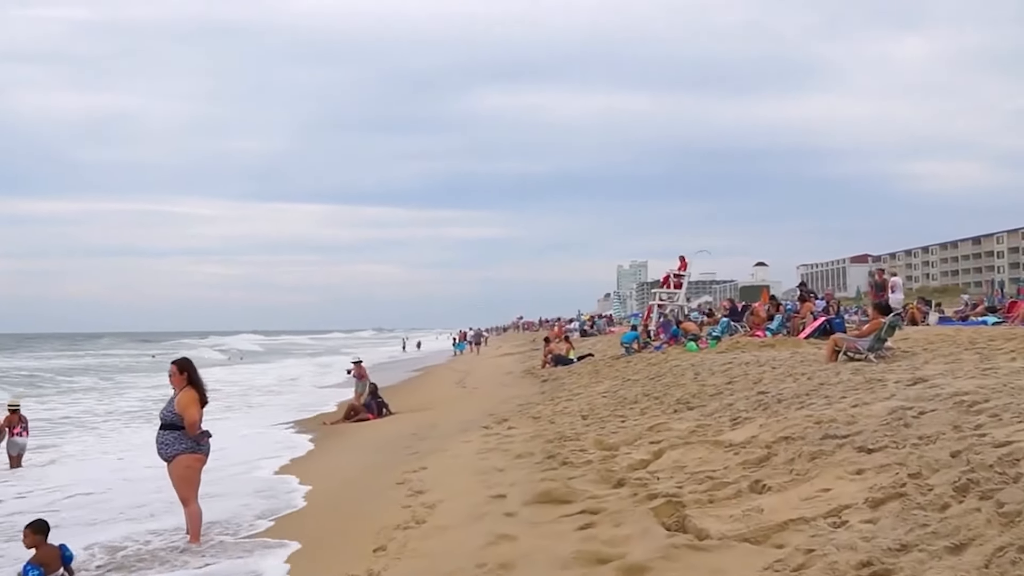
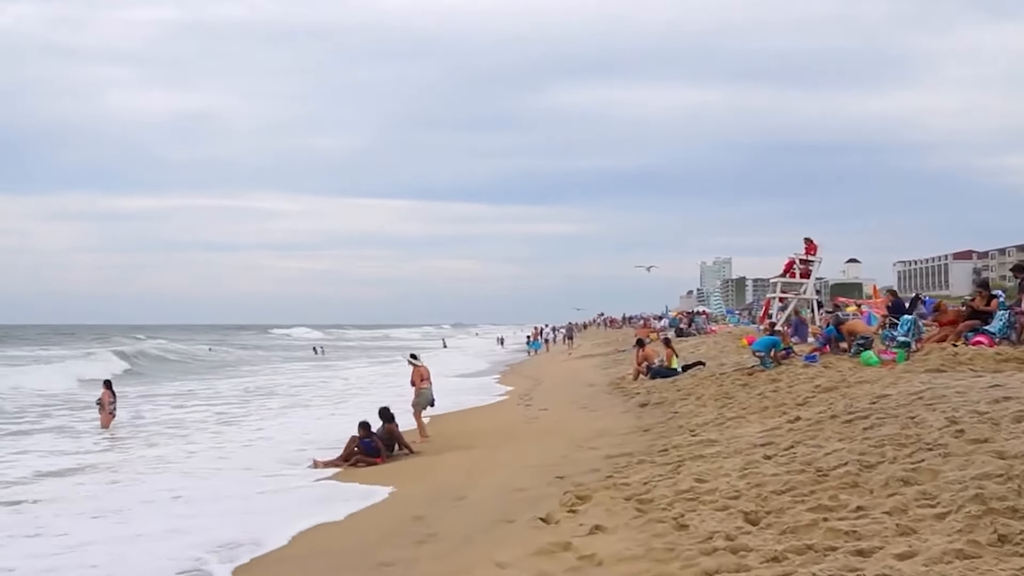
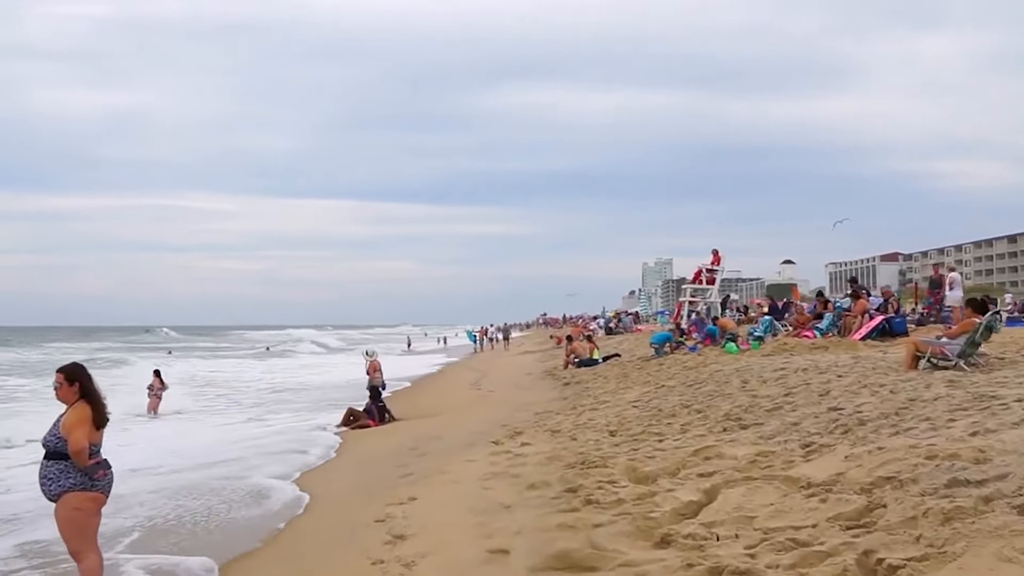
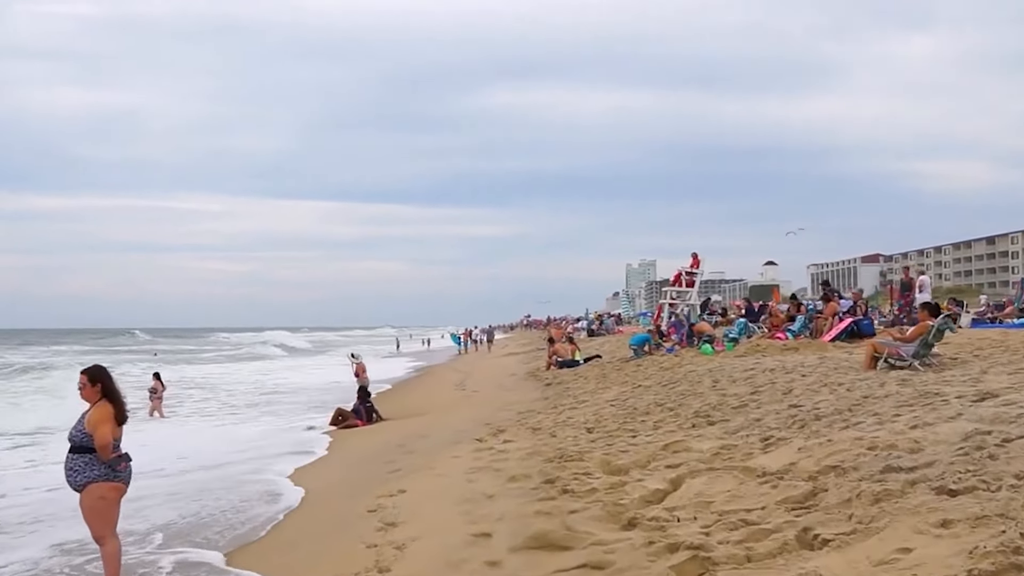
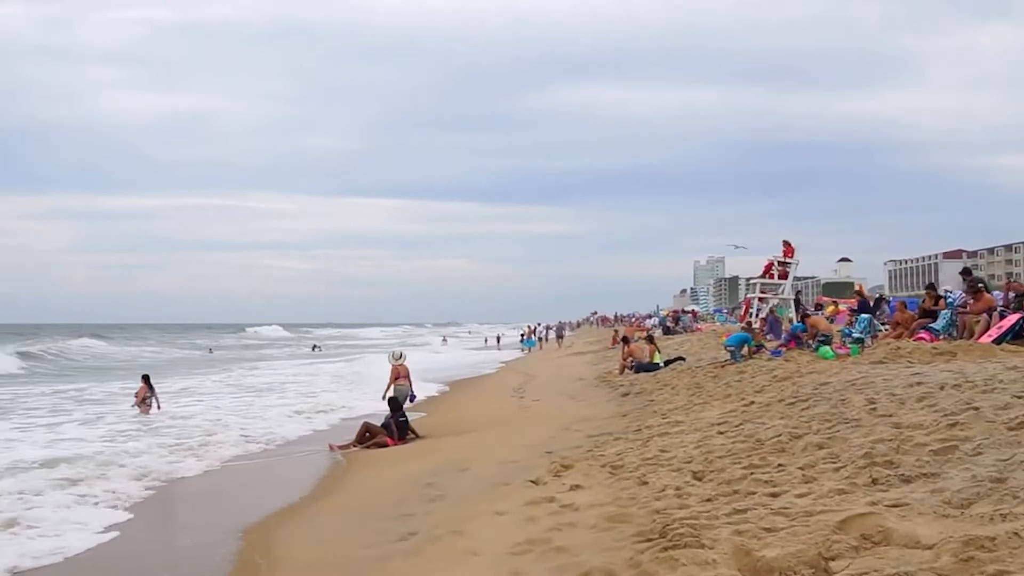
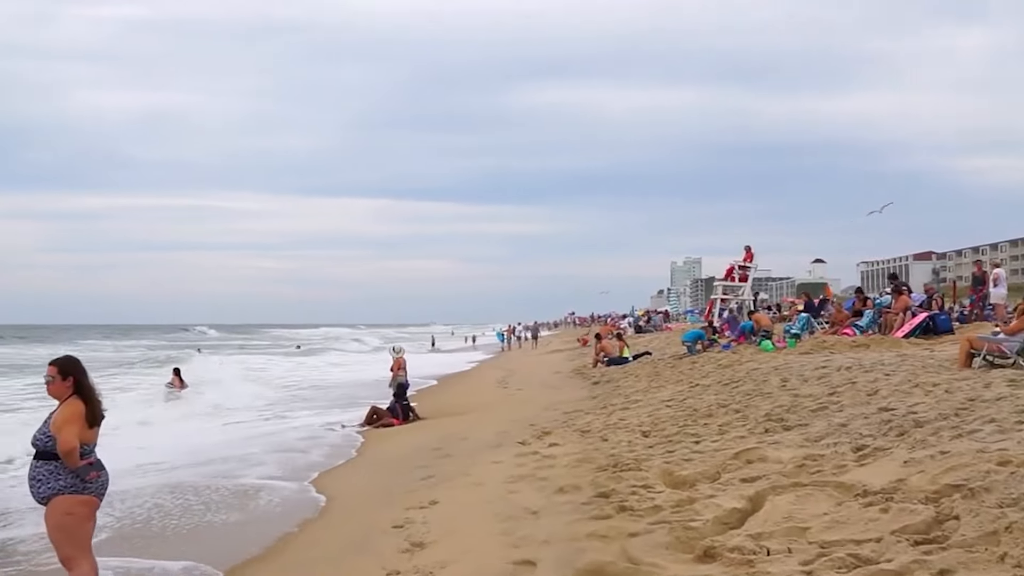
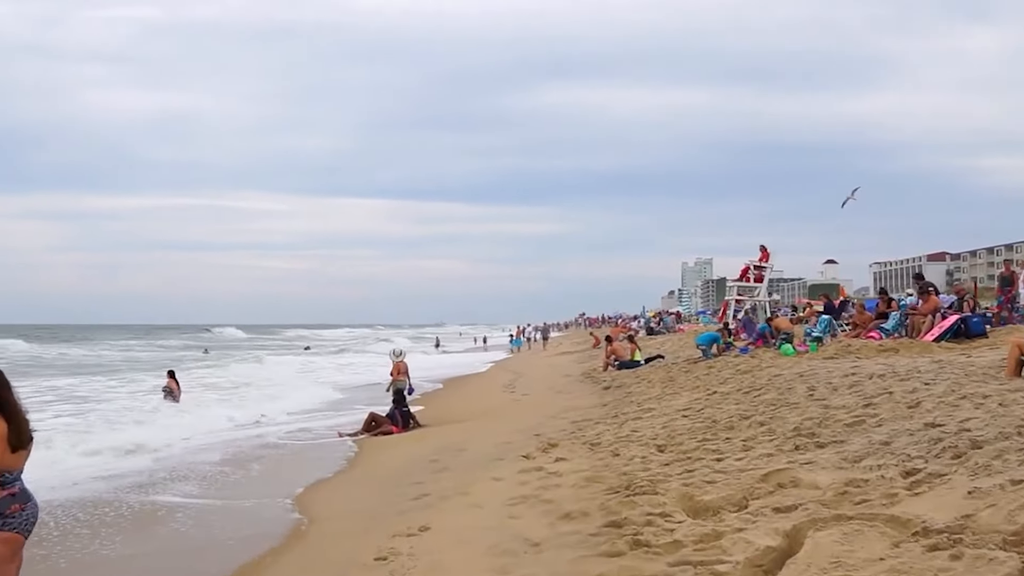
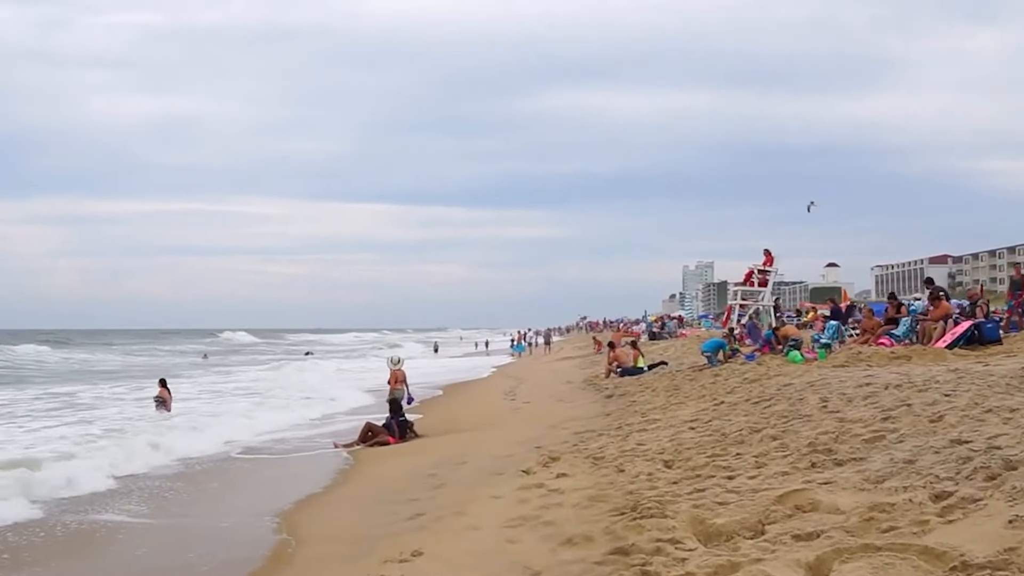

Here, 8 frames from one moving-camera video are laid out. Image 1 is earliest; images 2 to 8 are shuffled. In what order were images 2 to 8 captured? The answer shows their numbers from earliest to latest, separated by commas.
4, 3, 6, 7, 8, 5, 2
